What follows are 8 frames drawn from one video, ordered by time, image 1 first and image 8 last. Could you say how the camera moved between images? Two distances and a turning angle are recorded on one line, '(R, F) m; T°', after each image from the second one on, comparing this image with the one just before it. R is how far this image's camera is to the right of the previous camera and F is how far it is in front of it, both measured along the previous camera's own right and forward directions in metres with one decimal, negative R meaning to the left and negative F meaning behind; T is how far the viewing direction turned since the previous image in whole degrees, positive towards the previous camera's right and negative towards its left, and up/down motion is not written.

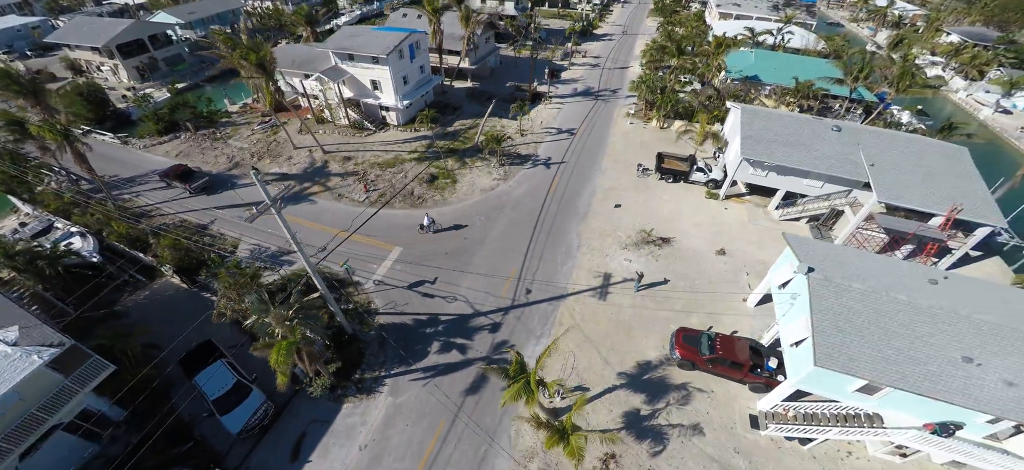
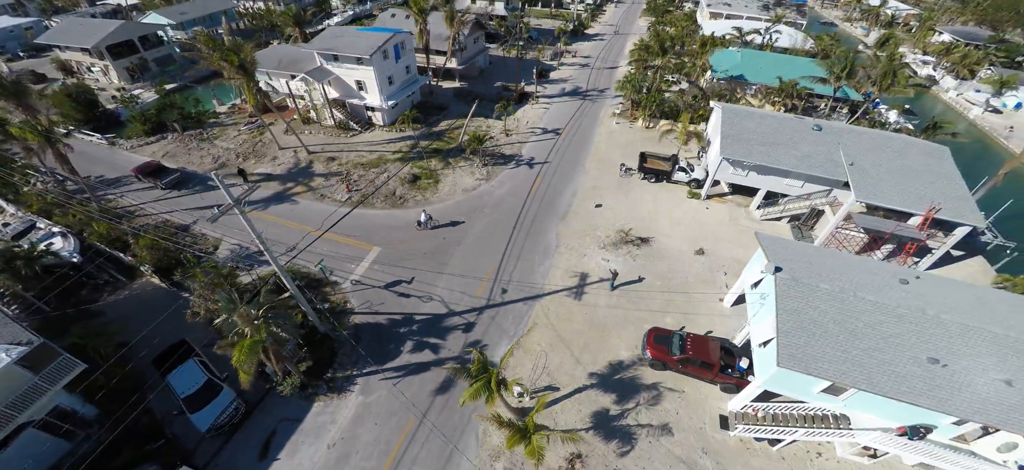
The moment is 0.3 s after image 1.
(+1.6, 0.0) m; 0°
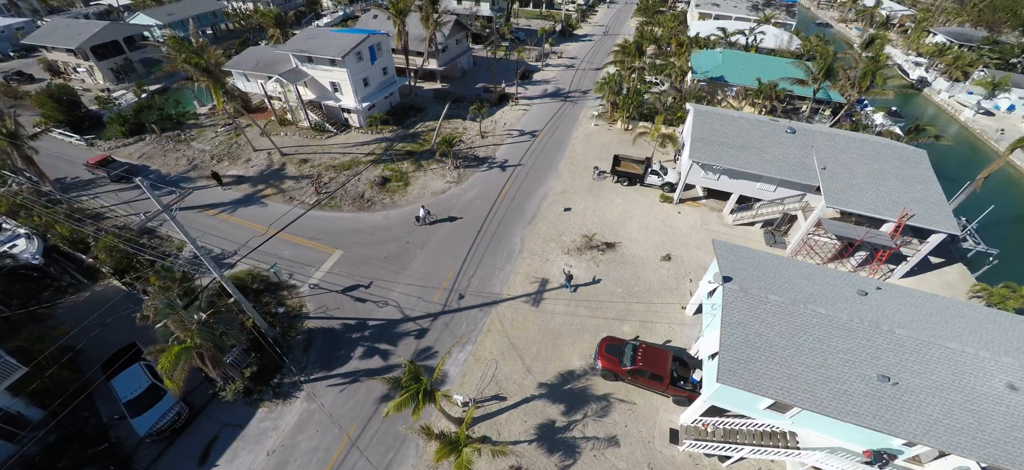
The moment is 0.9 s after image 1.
(+2.9, +0.5) m; -1°
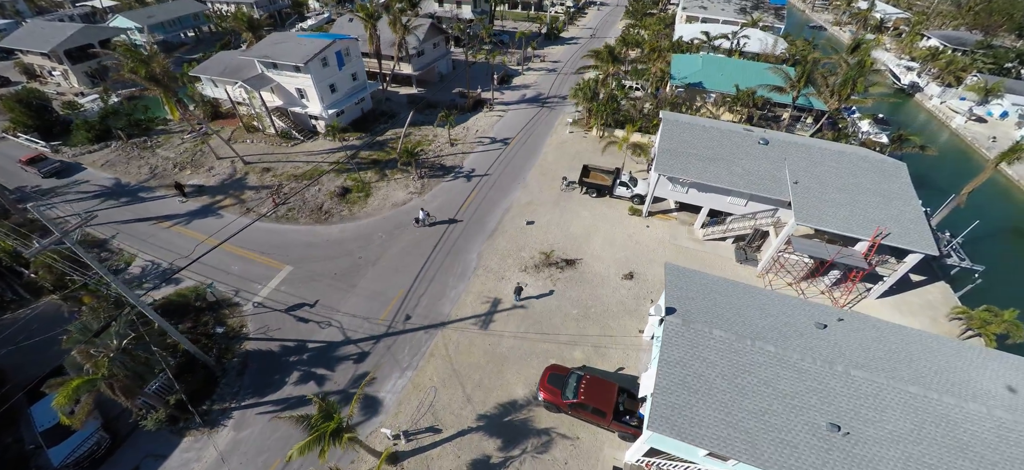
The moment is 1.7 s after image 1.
(+3.1, +1.2) m; 0°
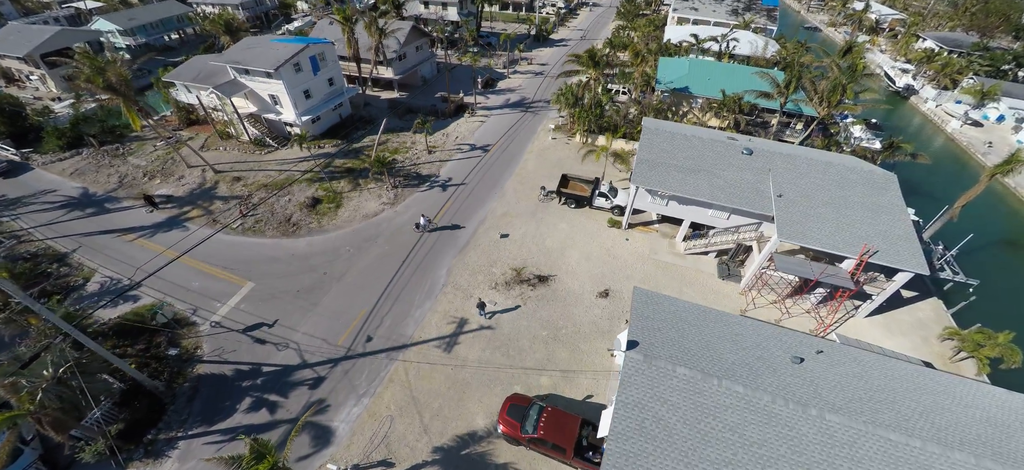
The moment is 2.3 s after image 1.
(+1.9, +1.2) m; 0°
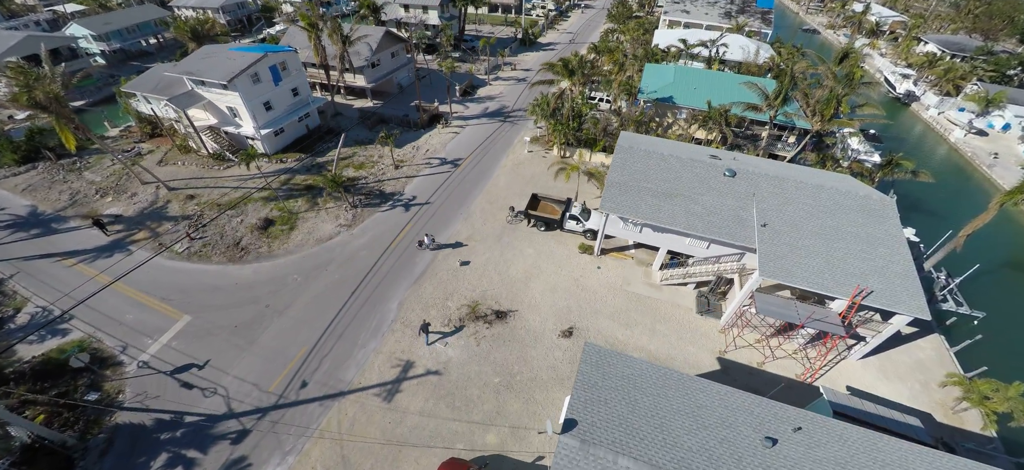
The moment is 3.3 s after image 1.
(+2.6, +2.2) m; 0°
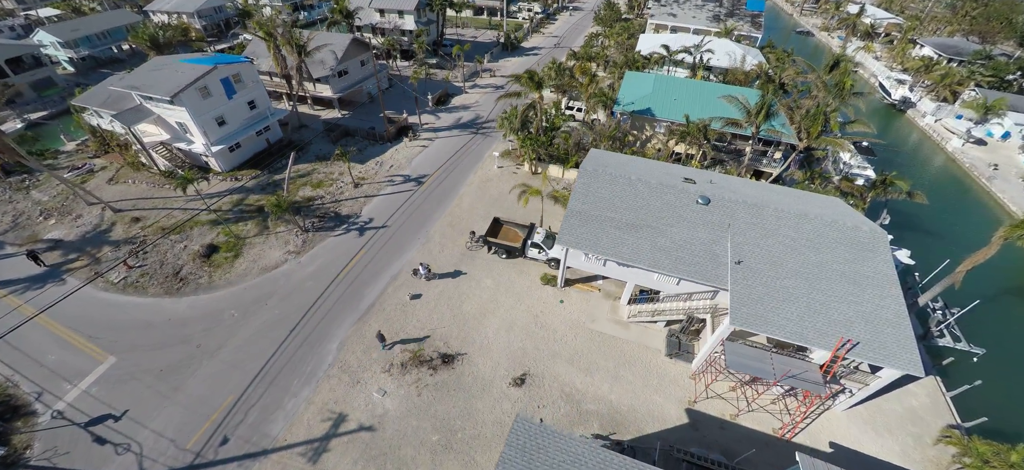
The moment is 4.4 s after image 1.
(+2.6, +2.0) m; 0°
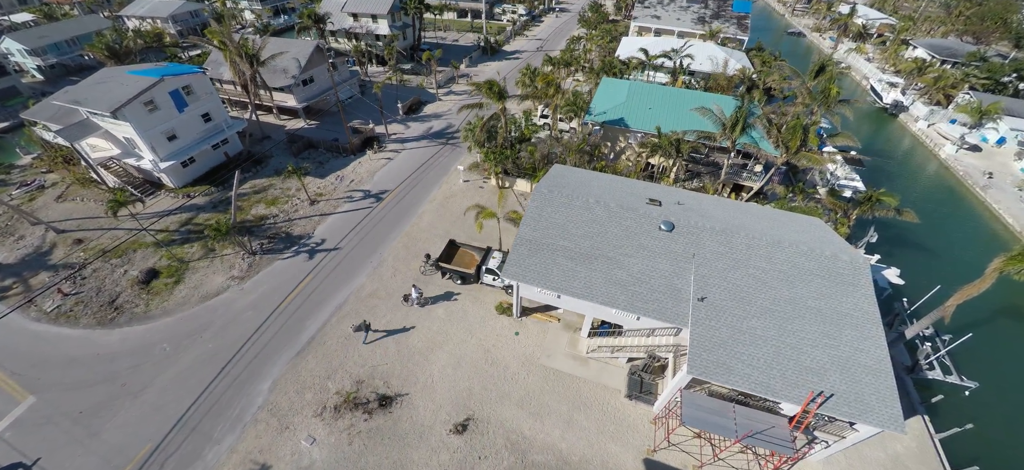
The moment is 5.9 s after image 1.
(+2.6, +1.7) m; 0°
